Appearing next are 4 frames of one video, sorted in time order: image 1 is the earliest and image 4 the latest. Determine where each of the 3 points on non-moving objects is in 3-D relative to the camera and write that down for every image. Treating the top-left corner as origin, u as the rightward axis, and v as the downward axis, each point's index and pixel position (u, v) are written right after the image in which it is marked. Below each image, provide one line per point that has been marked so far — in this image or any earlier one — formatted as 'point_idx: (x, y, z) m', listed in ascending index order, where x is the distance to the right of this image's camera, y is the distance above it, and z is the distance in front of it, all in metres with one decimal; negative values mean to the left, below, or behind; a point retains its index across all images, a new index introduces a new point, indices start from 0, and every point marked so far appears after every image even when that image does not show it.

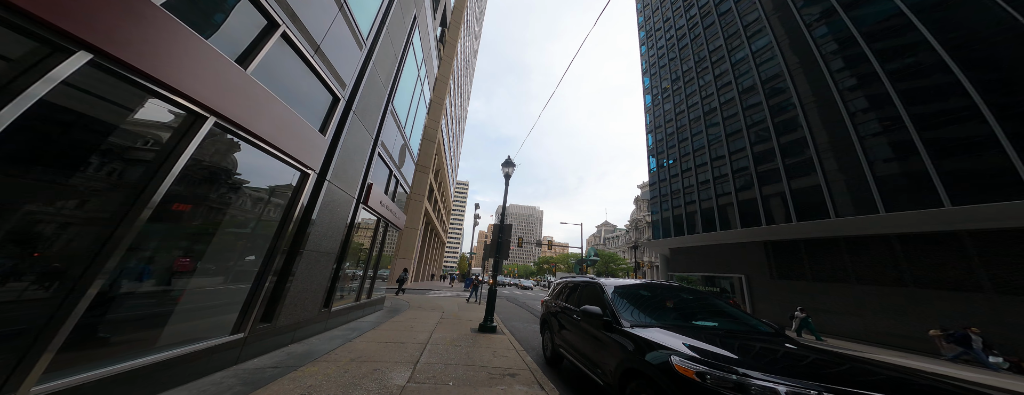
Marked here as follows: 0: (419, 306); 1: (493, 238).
0: (-3.9, -4.9, +11.9) m
1: (-0.6, -1.3, +8.8) m
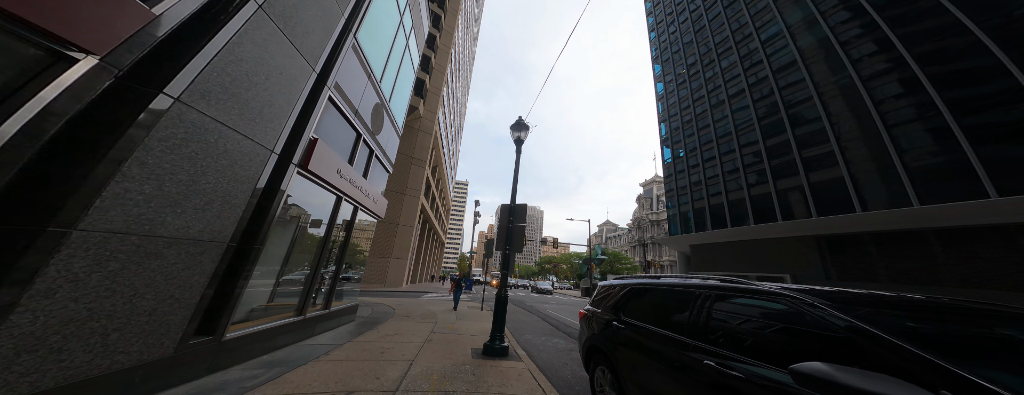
0: (-3.6, -4.3, +9.6) m
1: (-0.2, -0.7, +6.5) m
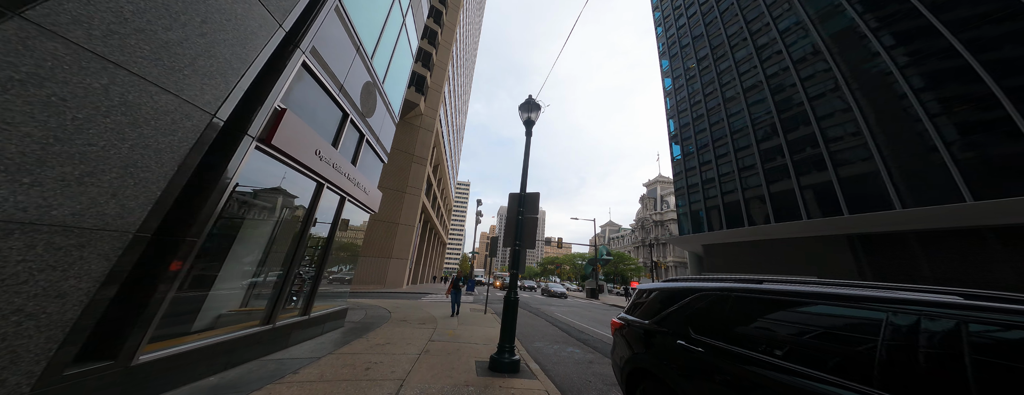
0: (-3.4, -4.0, +8.8) m
1: (0.0, -0.4, +5.7) m
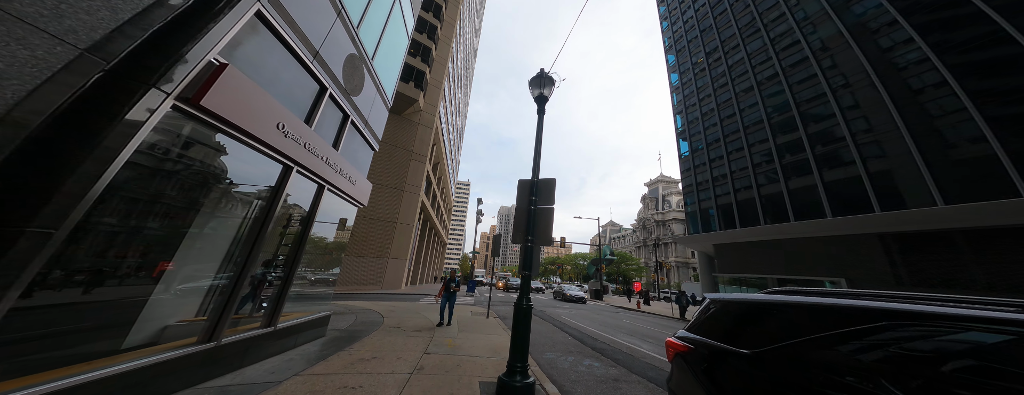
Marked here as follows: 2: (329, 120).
0: (-3.2, -3.8, +7.9) m
1: (+0.2, -0.2, +4.8) m
2: (-3.8, +1.6, +5.5) m
